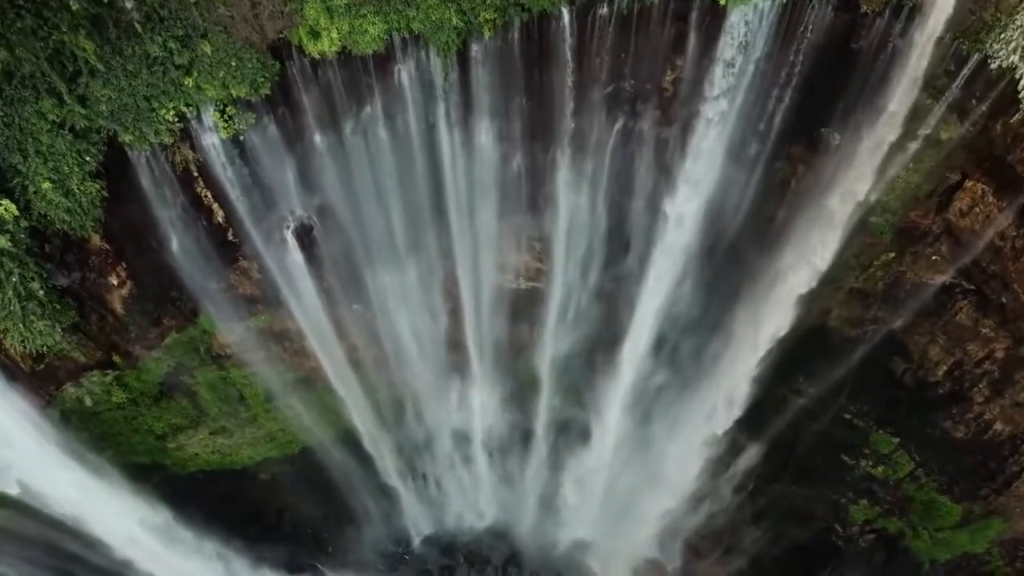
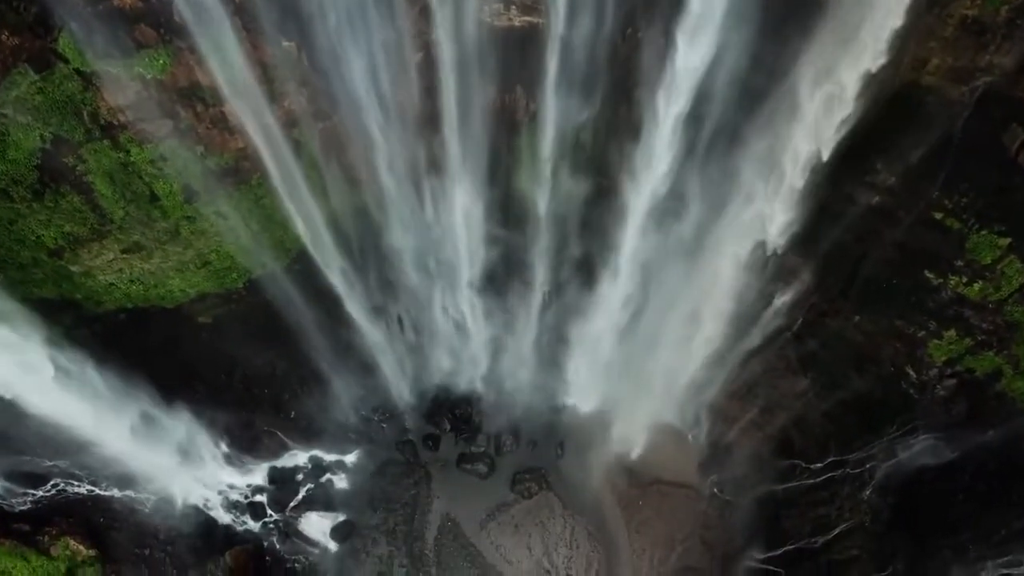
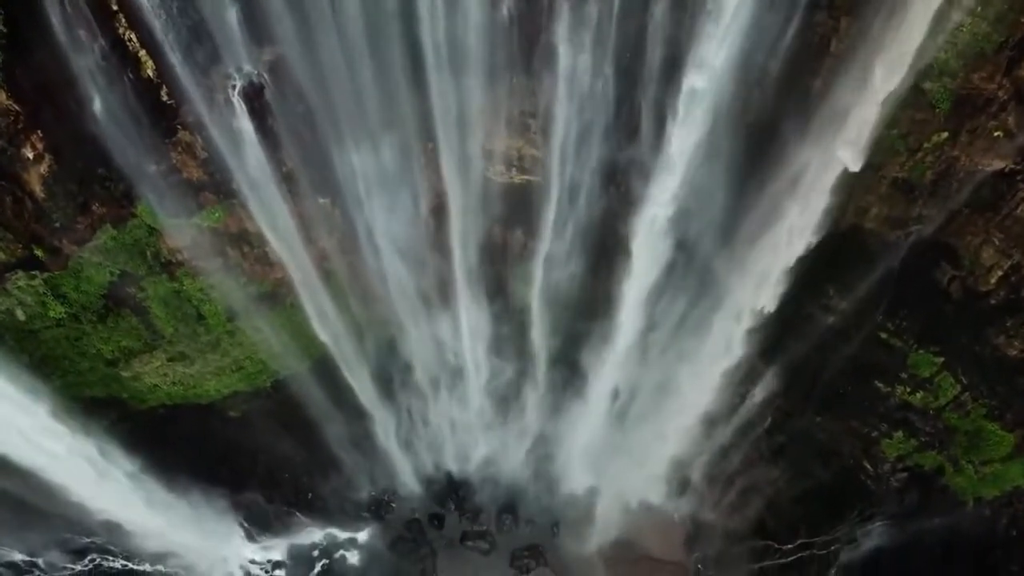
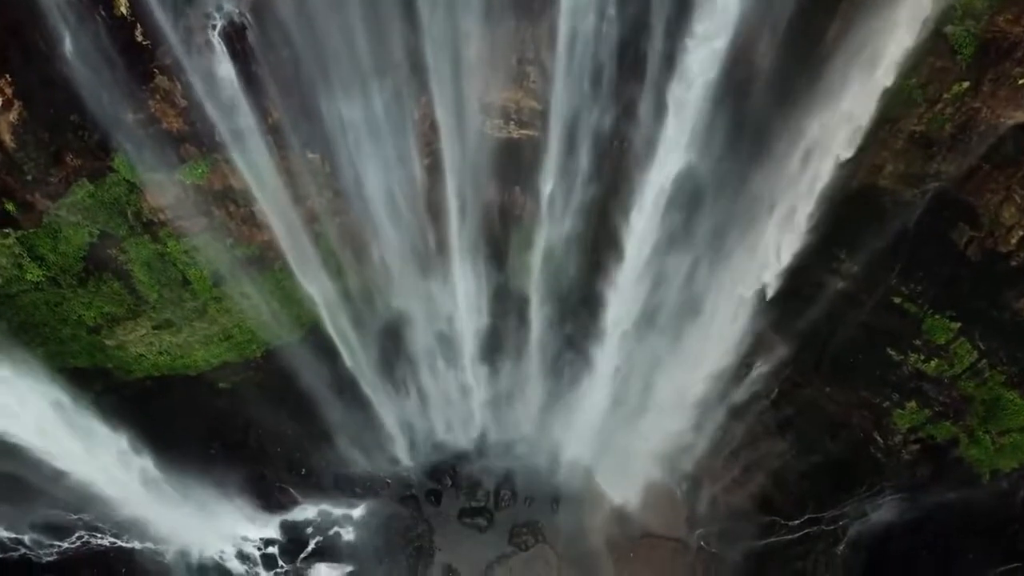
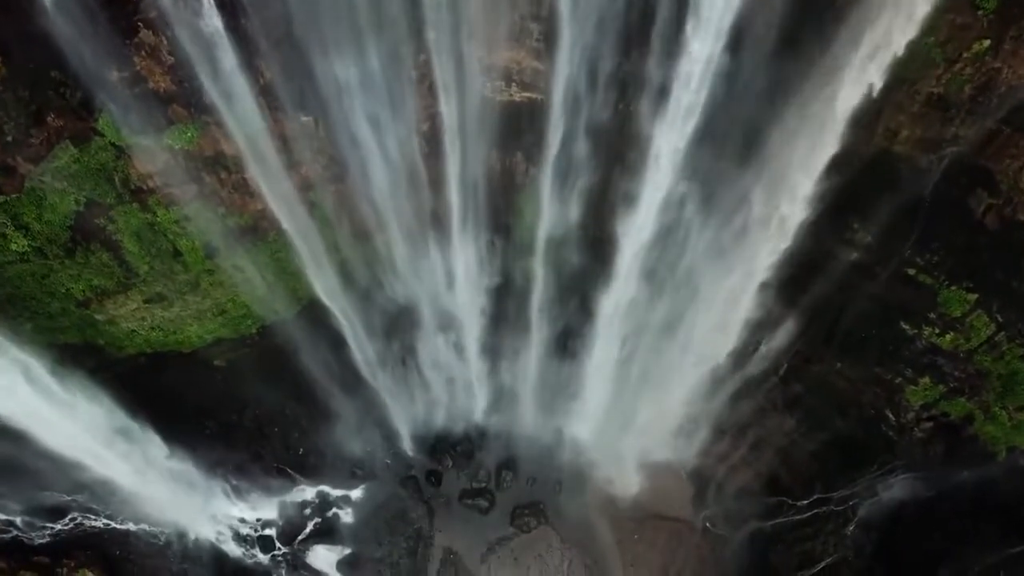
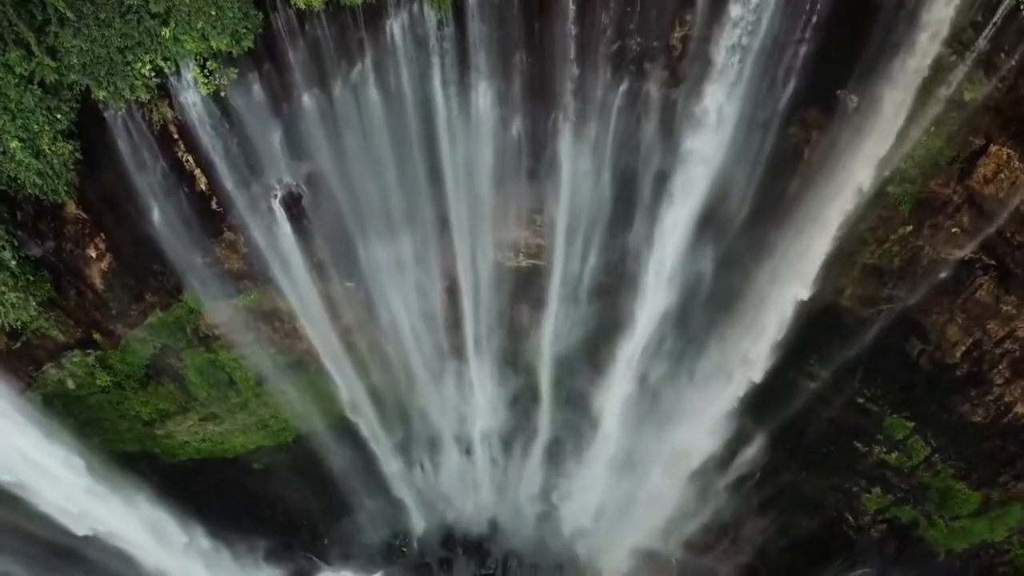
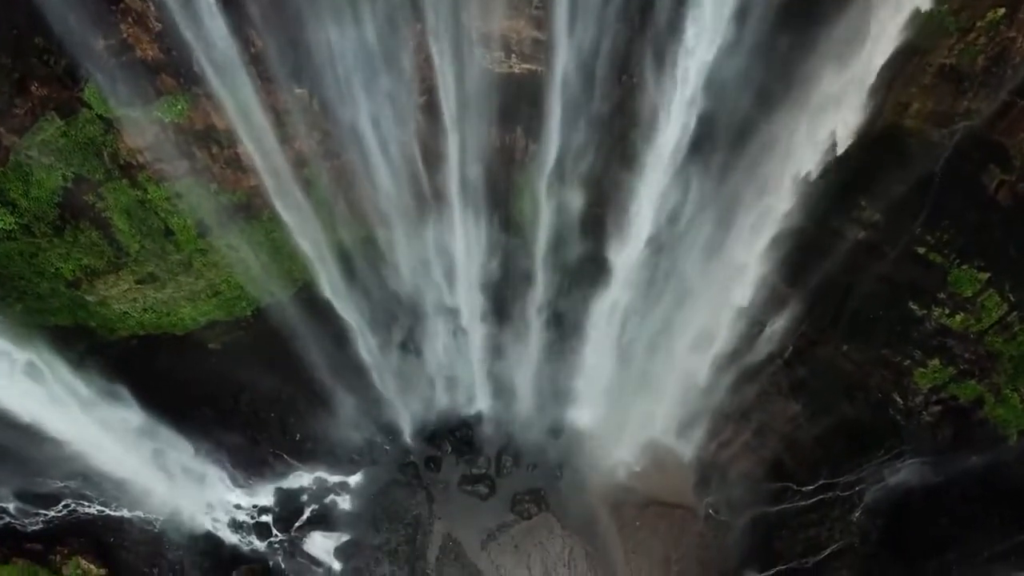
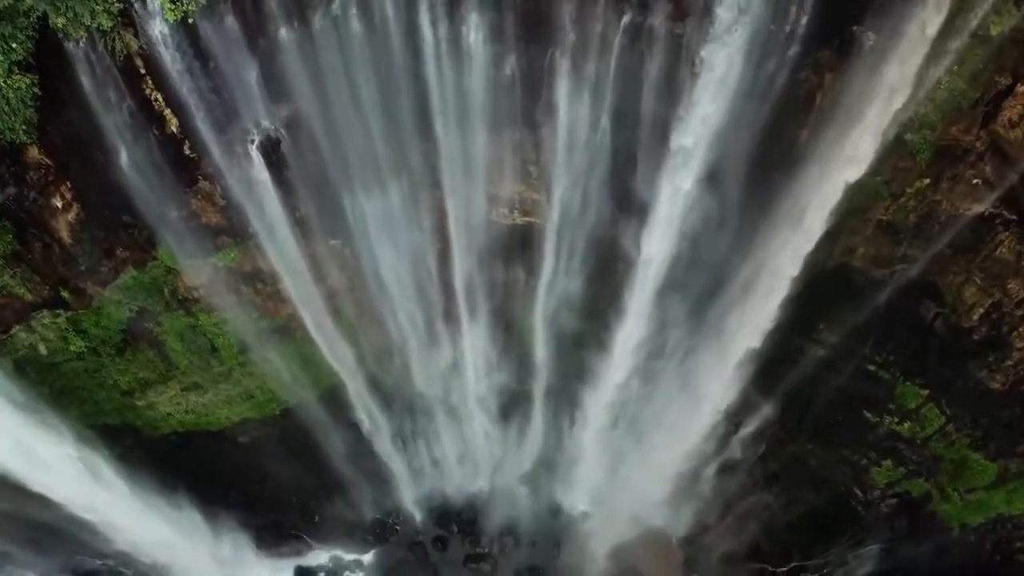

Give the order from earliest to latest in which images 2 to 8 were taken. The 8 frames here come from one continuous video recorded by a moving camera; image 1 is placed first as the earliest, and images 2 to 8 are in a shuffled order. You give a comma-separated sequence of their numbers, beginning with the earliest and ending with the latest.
6, 8, 3, 4, 5, 7, 2
